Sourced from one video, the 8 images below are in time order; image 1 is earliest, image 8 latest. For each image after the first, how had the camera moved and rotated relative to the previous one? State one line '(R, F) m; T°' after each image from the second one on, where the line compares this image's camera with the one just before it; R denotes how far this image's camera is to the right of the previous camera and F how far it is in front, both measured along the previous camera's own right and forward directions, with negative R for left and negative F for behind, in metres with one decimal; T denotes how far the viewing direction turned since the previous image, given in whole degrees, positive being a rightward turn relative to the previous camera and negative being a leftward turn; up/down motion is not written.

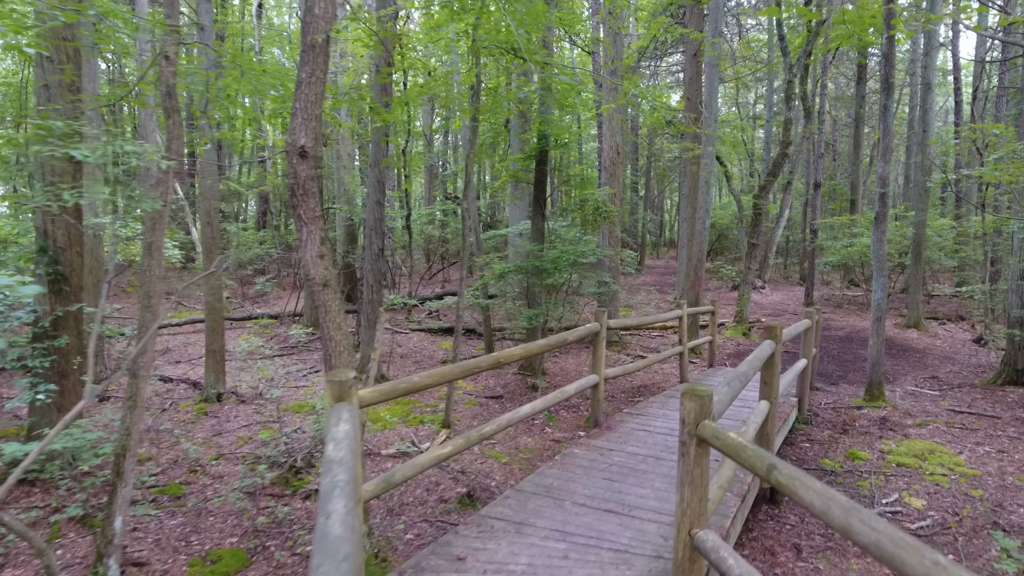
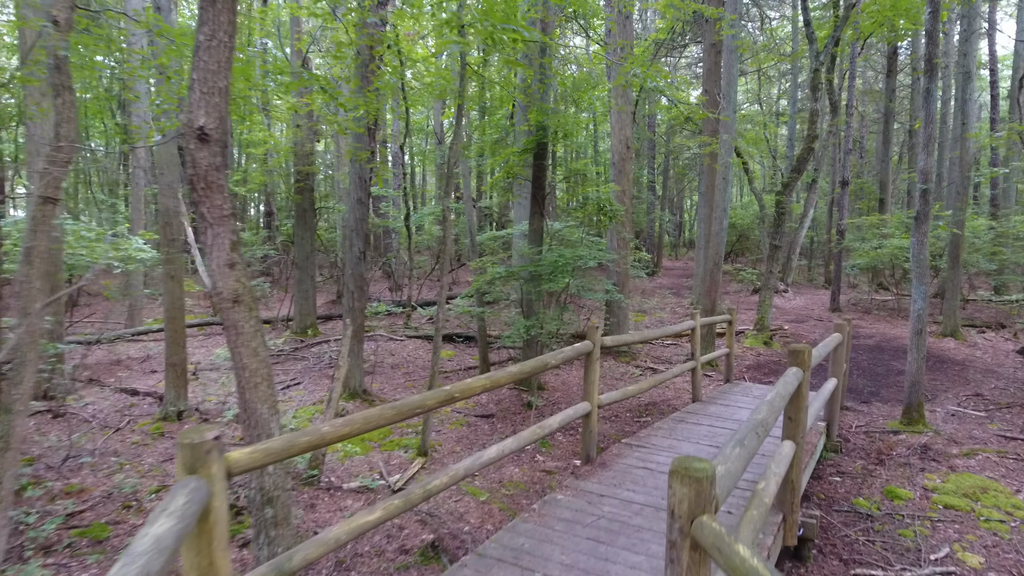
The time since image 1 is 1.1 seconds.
(+0.3, +0.7) m; -2°
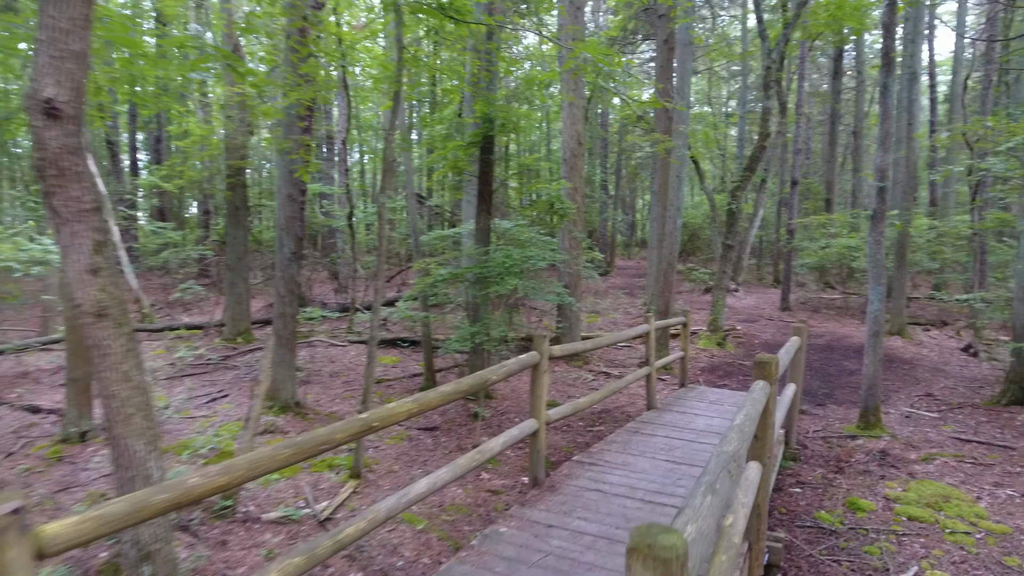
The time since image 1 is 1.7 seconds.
(+0.1, +0.4) m; +4°
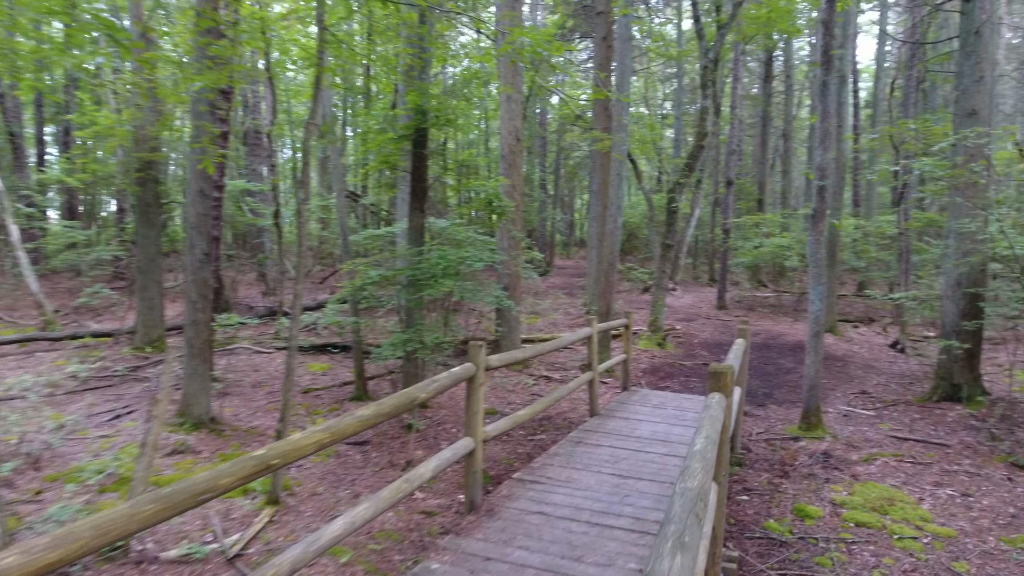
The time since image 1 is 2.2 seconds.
(0.0, +0.3) m; +5°
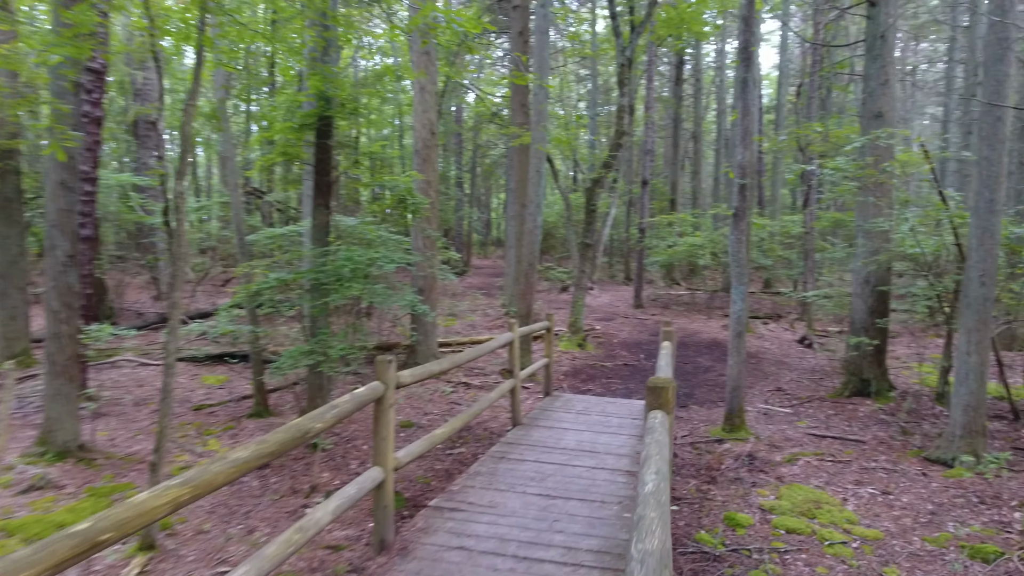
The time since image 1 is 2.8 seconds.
(0.0, +0.4) m; +7°
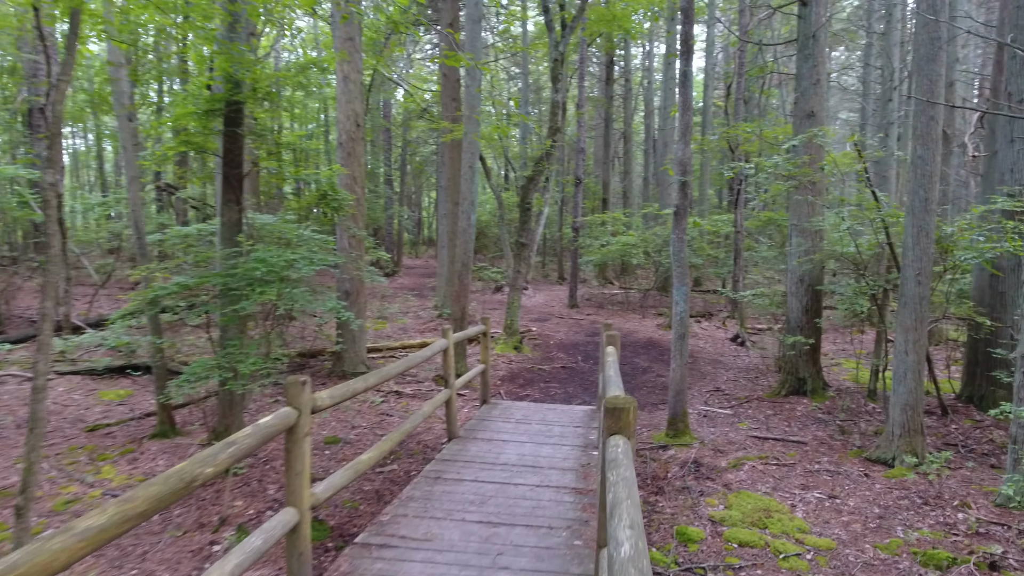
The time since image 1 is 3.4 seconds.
(0.0, +0.4) m; +6°
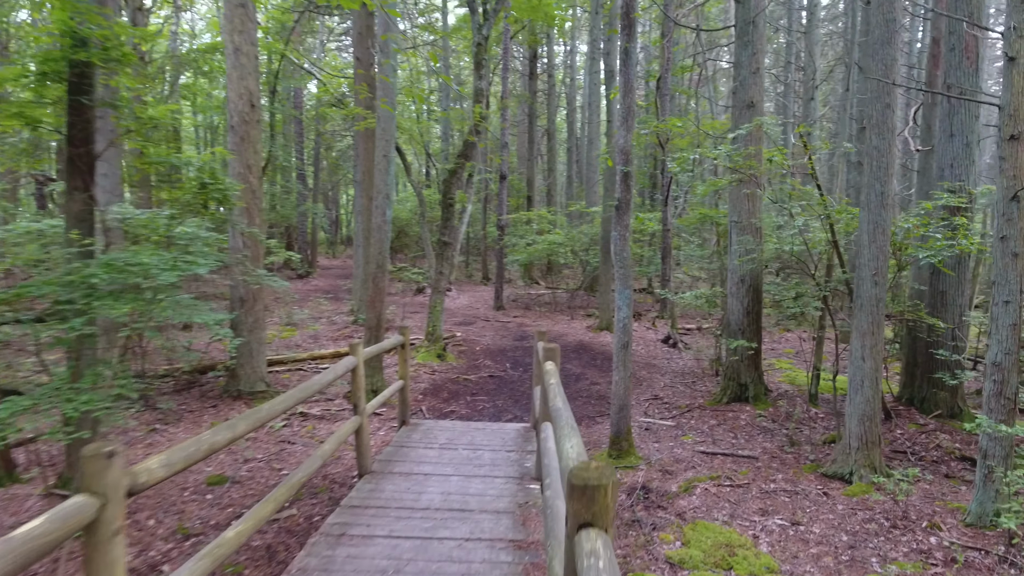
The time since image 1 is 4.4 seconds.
(0.0, +0.7) m; +7°
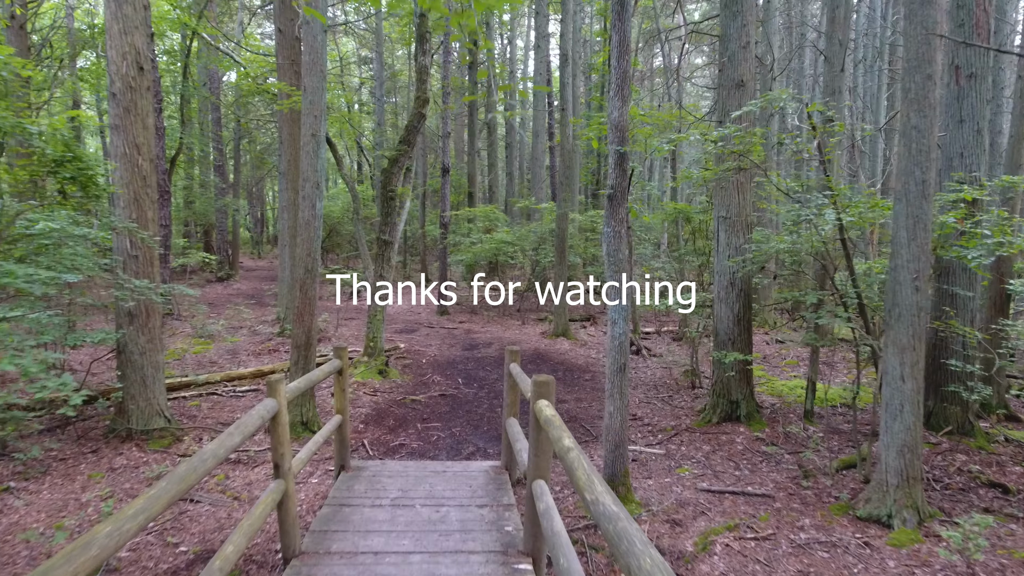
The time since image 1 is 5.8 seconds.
(-0.2, +1.1) m; +6°
